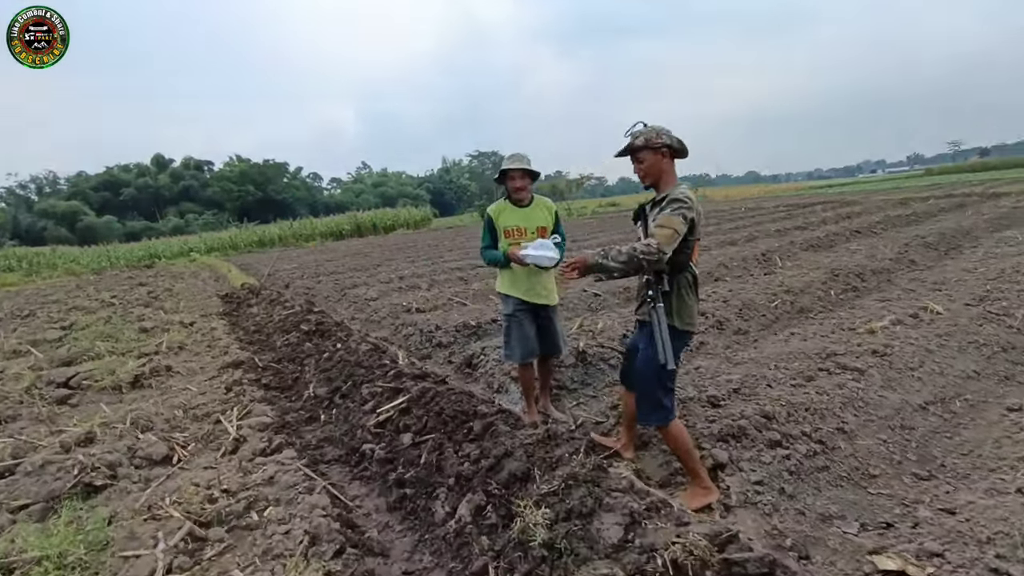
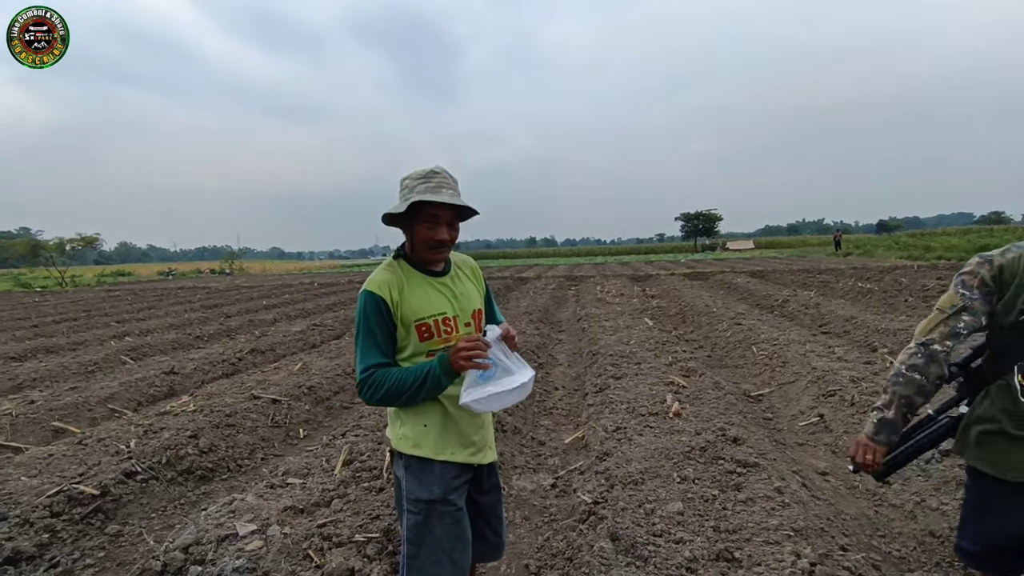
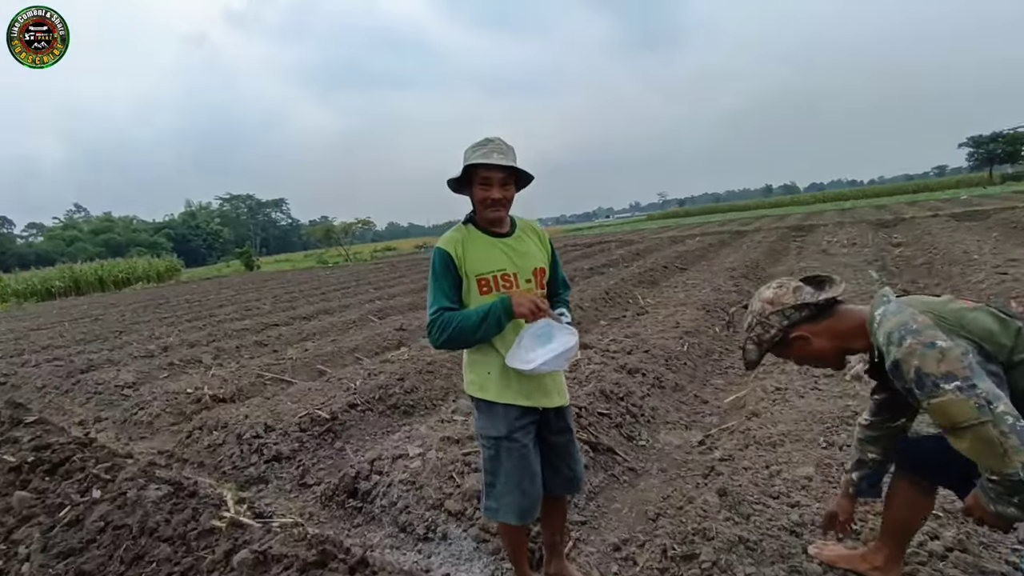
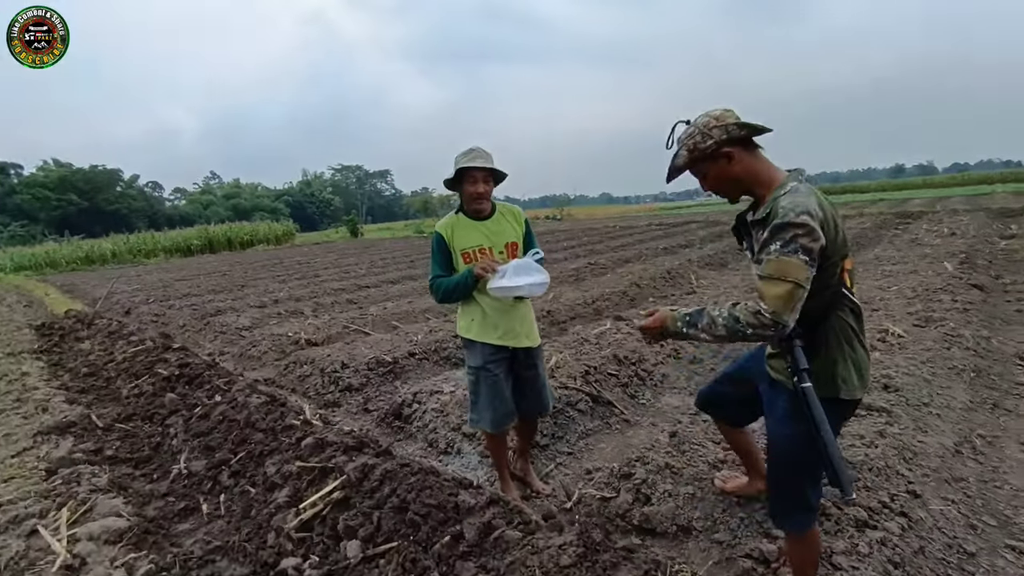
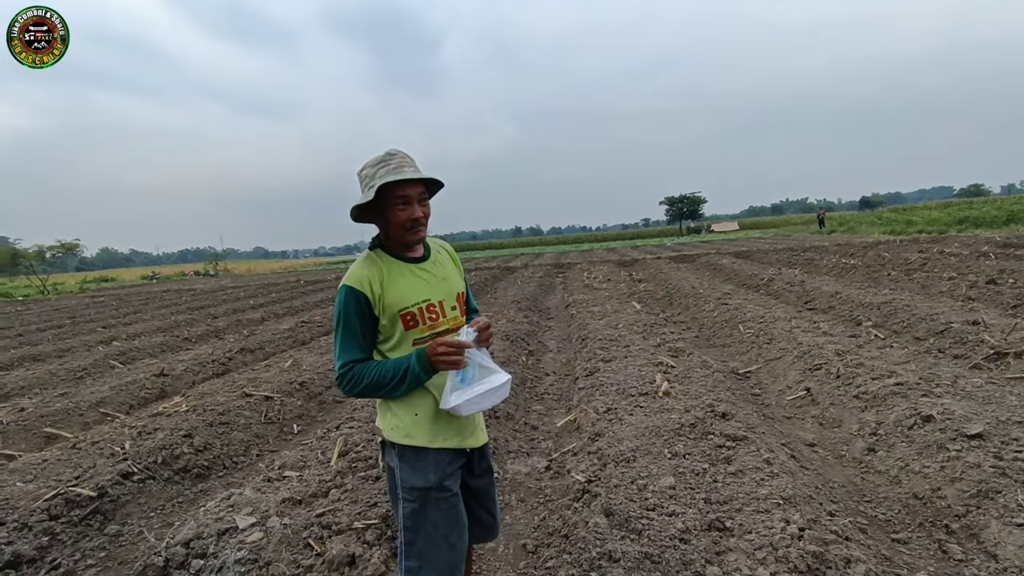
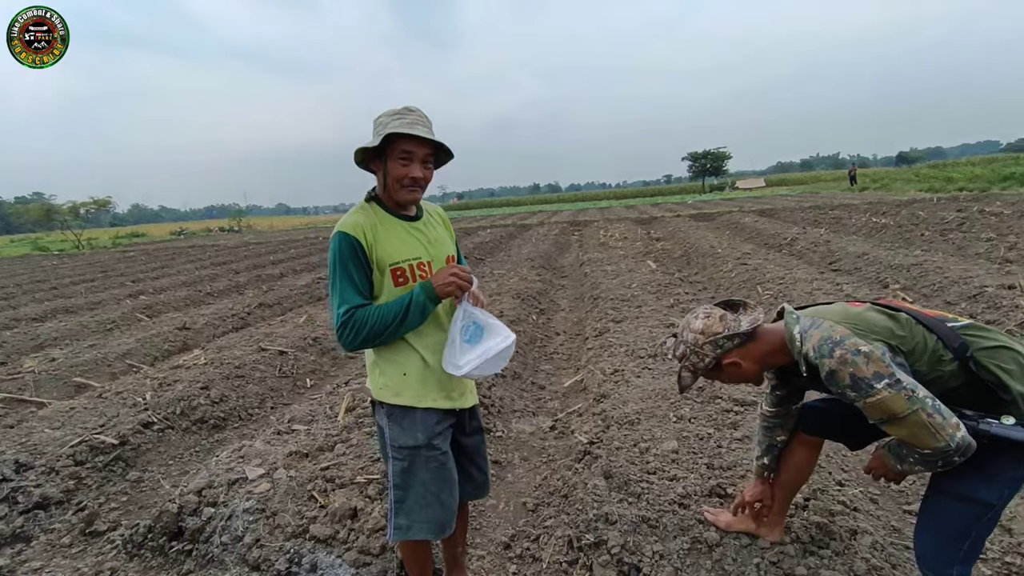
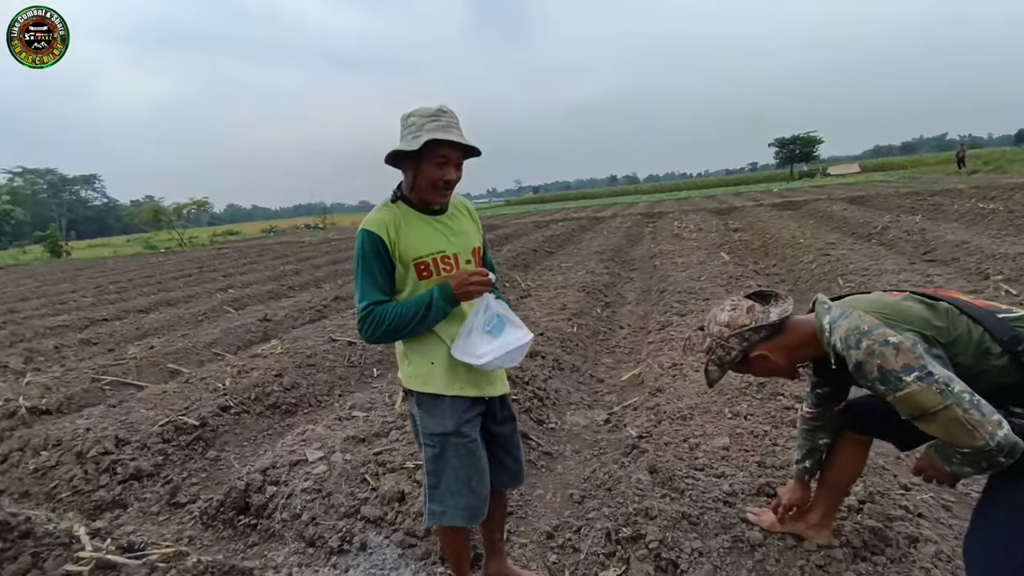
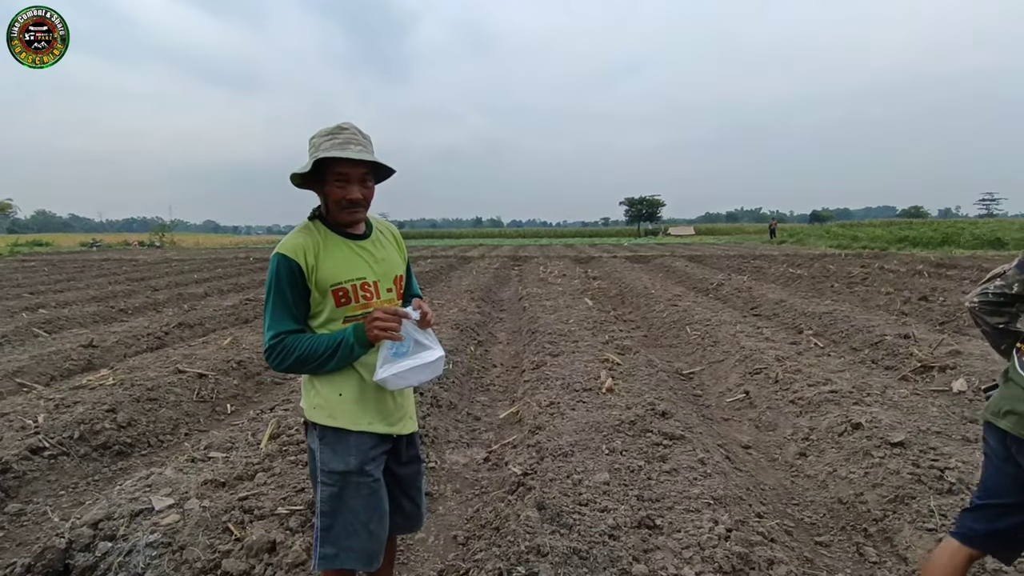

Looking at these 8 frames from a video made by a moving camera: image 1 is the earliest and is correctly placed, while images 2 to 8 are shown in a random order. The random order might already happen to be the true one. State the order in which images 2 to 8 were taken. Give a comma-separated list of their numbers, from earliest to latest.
4, 3, 7, 6, 2, 8, 5
